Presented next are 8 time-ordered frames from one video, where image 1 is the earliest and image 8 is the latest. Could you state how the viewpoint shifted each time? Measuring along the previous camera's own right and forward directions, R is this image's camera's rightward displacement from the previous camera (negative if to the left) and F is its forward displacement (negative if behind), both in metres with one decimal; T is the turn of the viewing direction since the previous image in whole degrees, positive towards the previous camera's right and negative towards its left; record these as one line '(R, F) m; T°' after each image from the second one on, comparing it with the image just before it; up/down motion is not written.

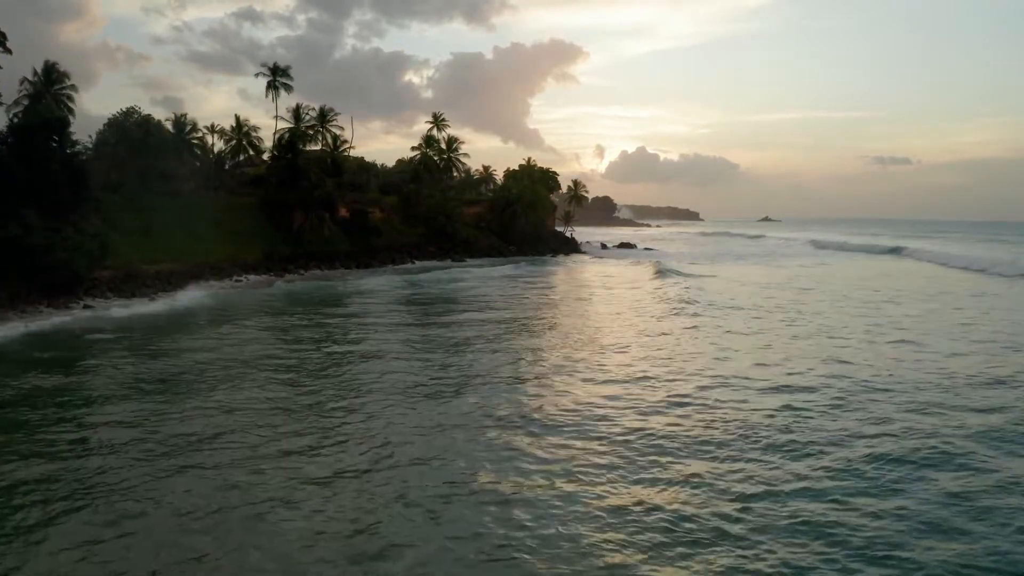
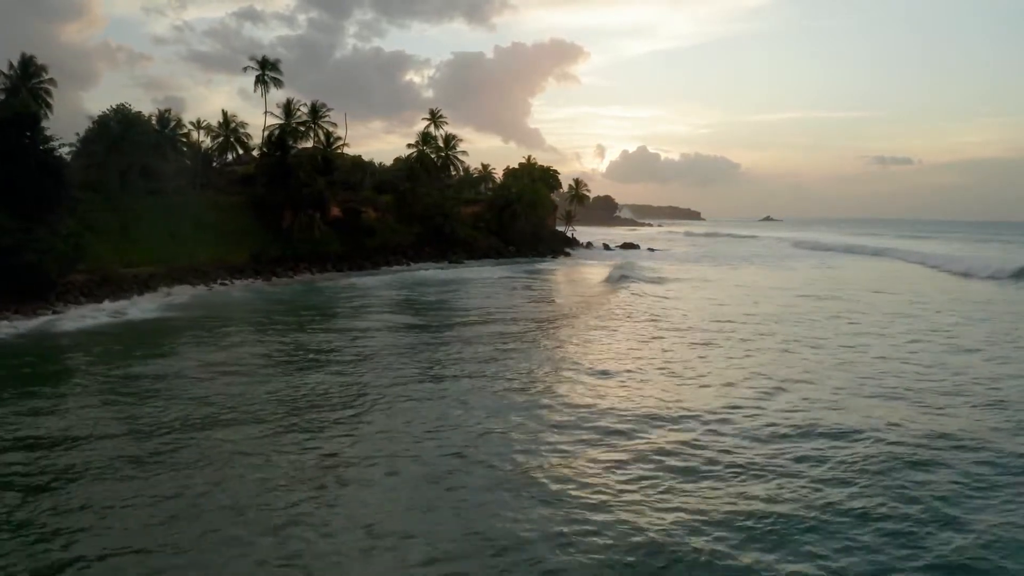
(+0.1, +1.6) m; 0°
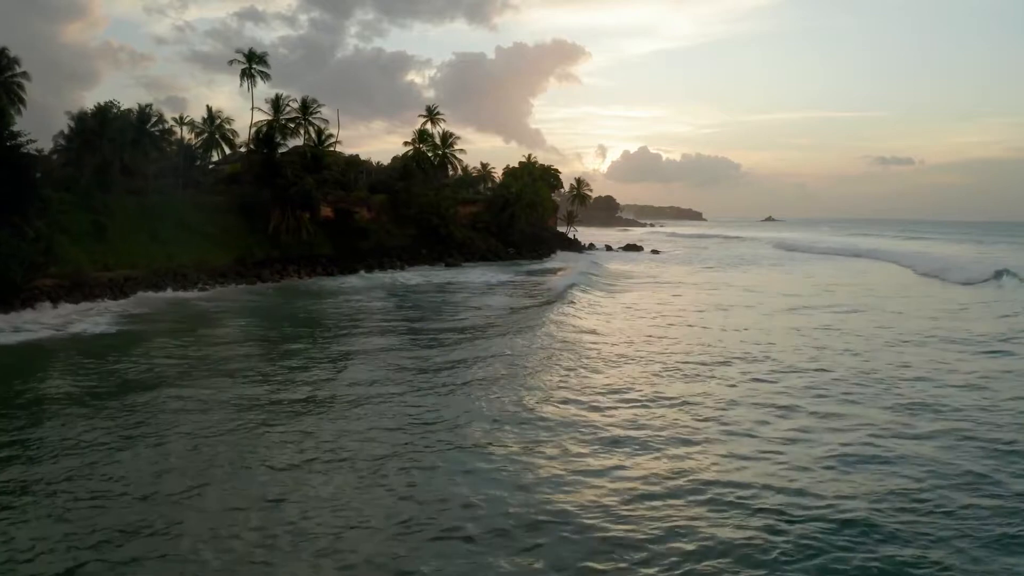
(+0.1, +1.8) m; 0°
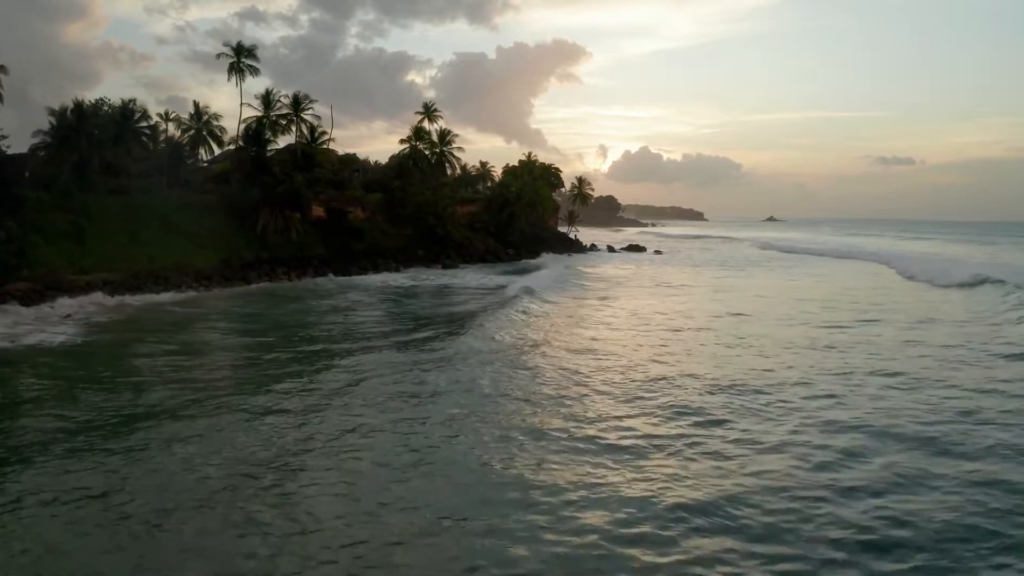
(+0.1, +1.4) m; 0°
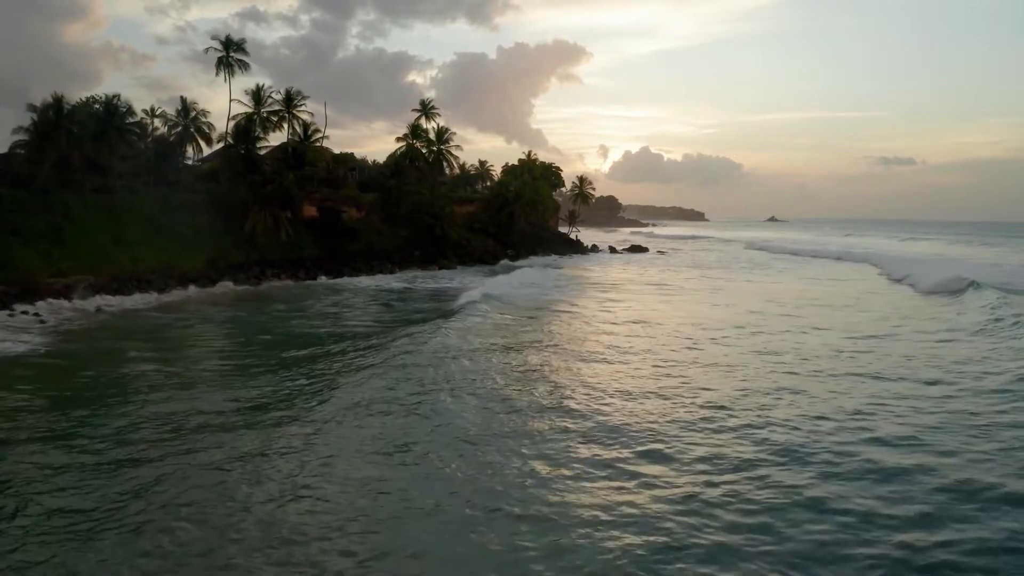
(+0.1, +1.2) m; 0°
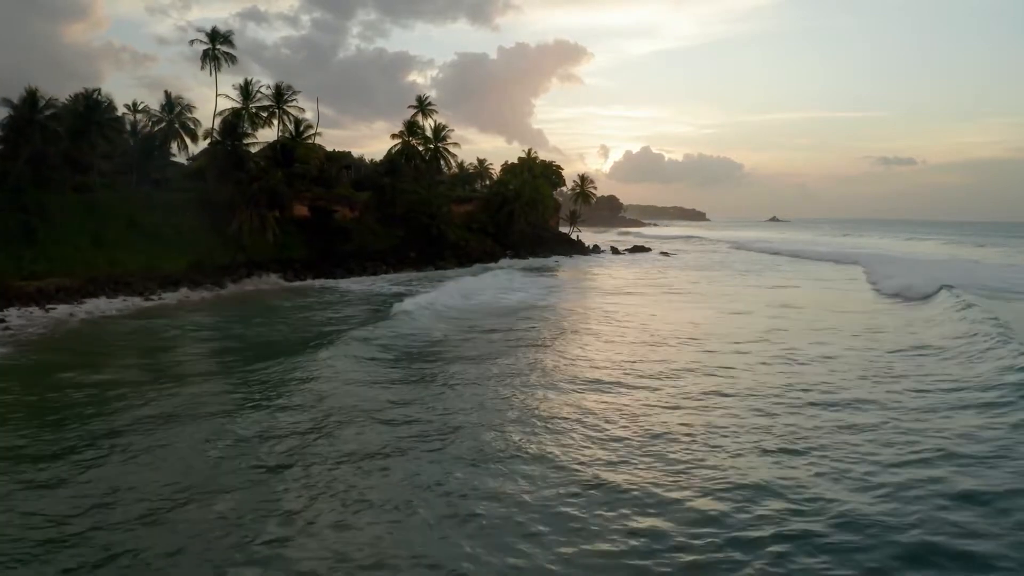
(+0.1, +1.4) m; 0°
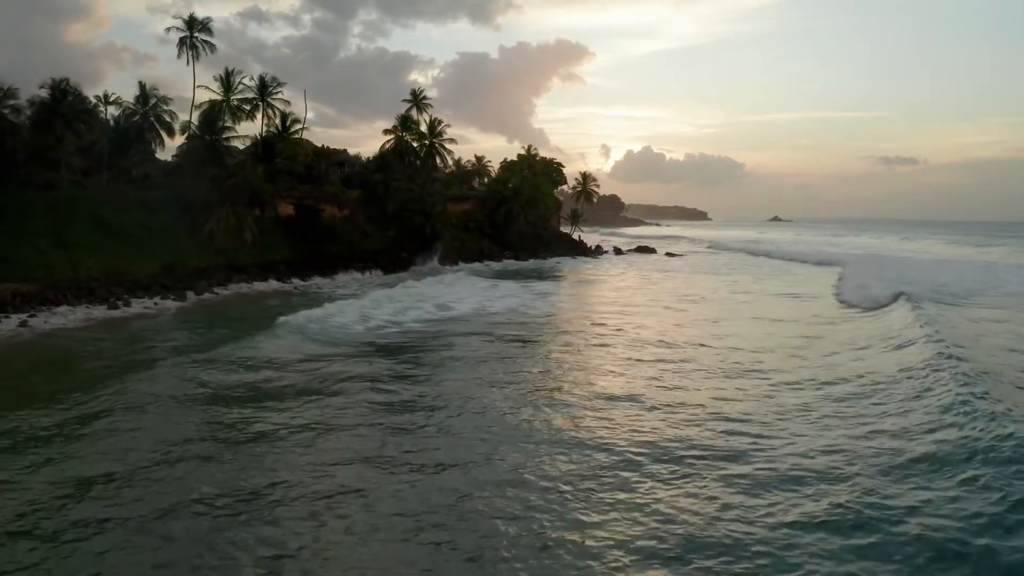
(+0.2, +2.0) m; 0°
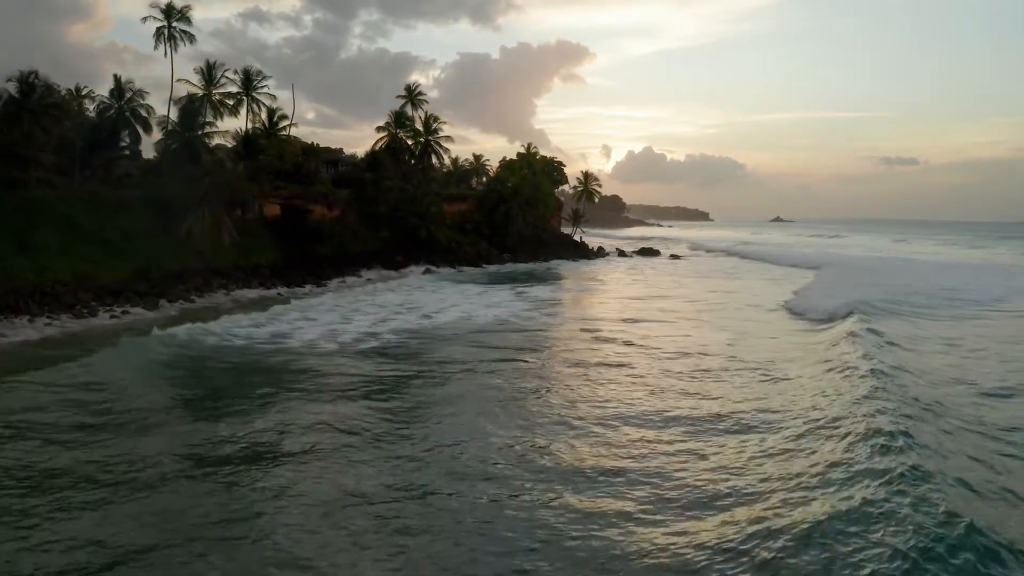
(+0.1, +1.8) m; 0°
